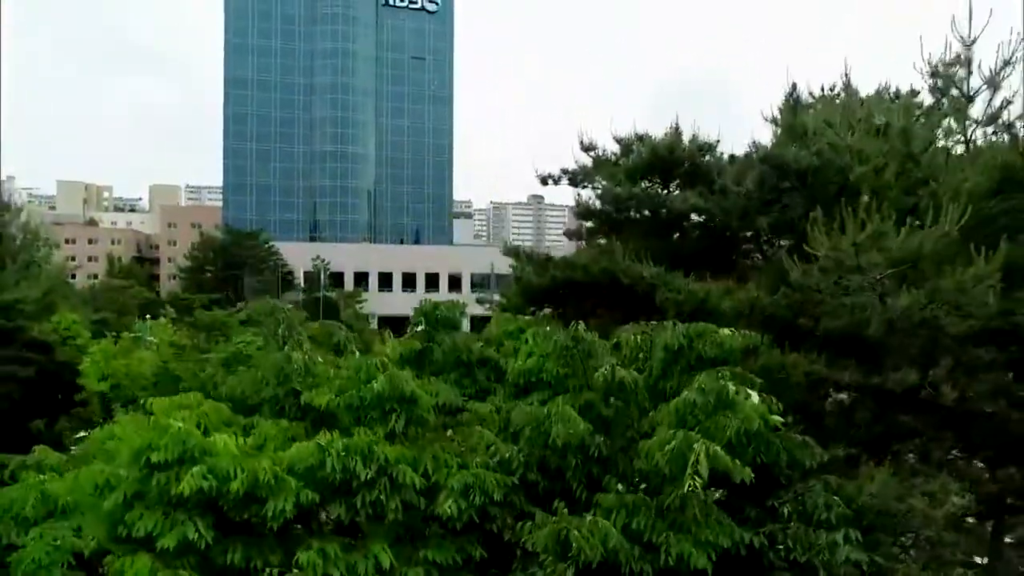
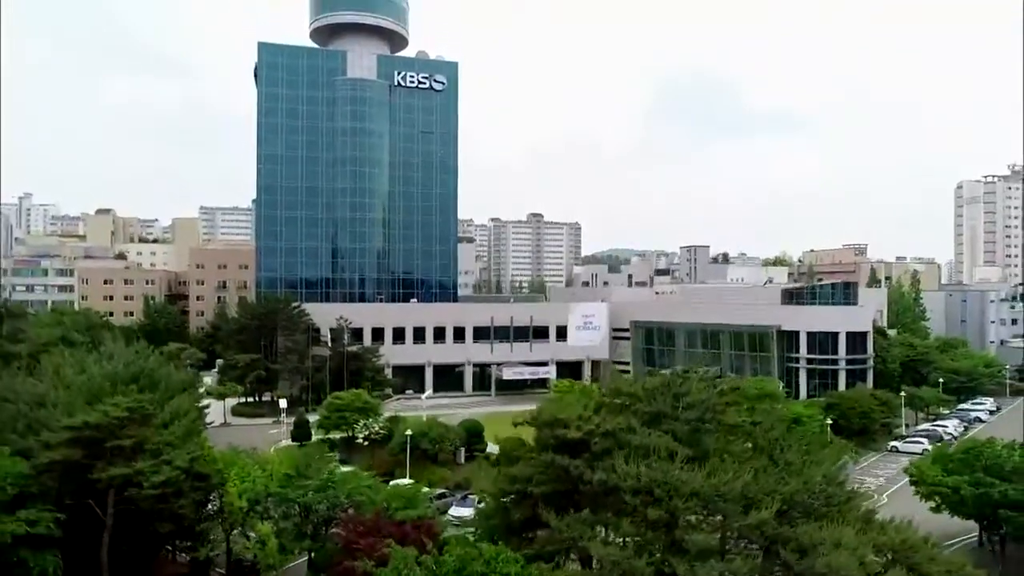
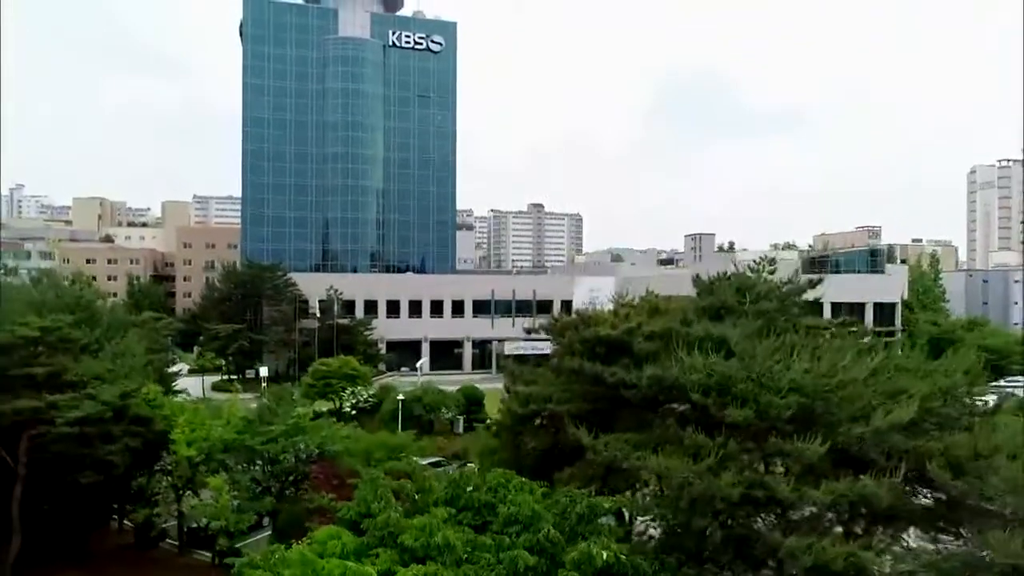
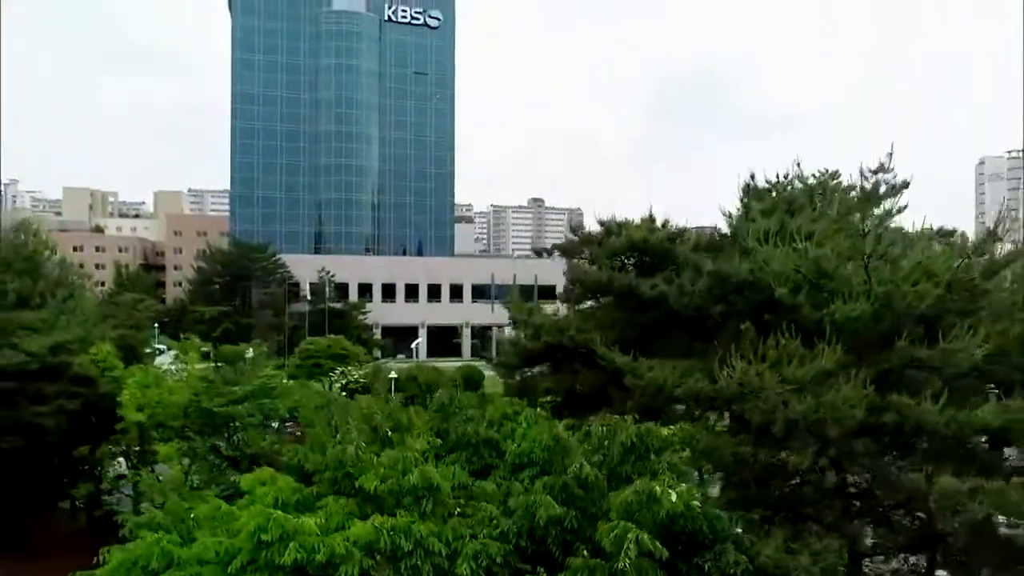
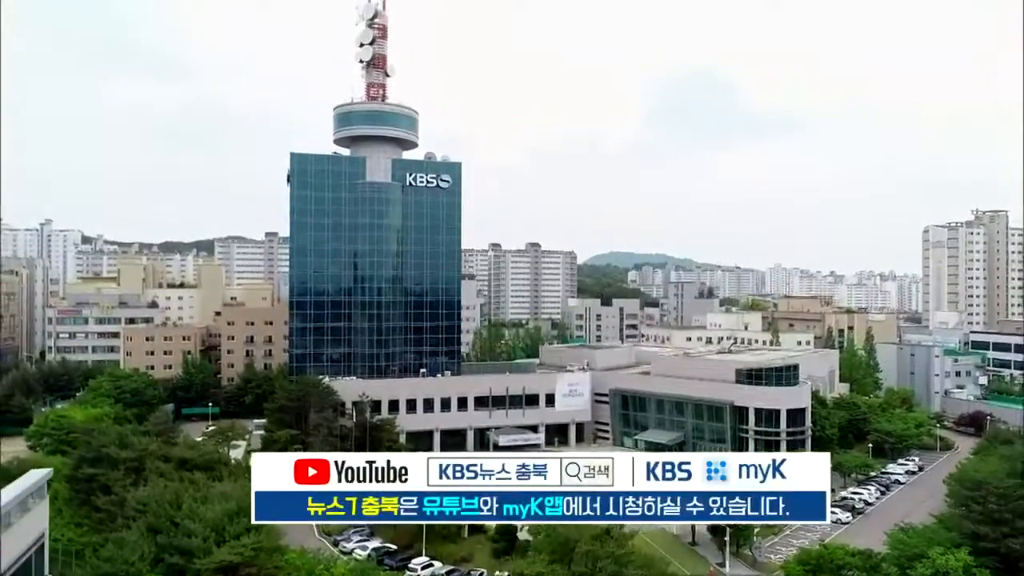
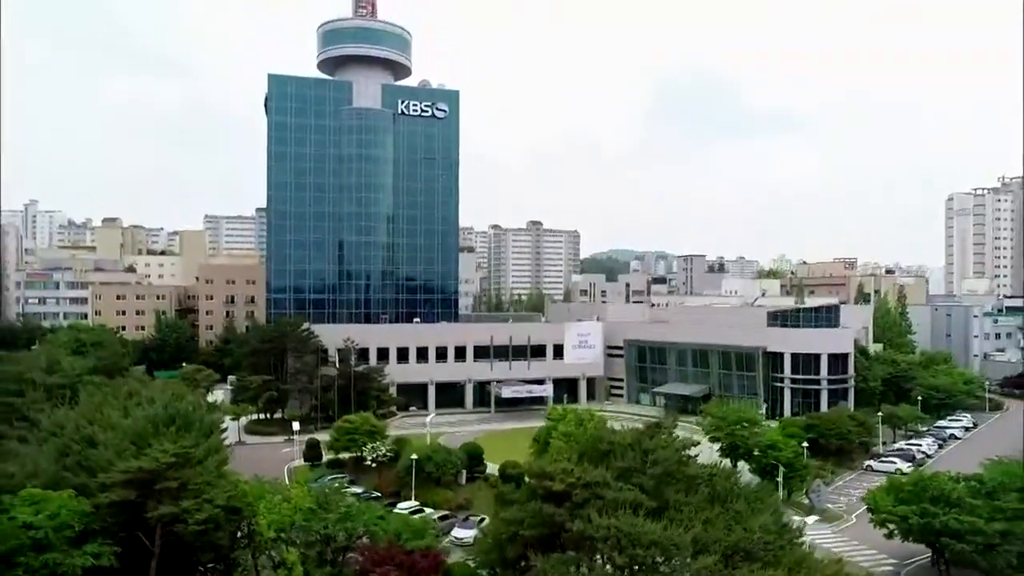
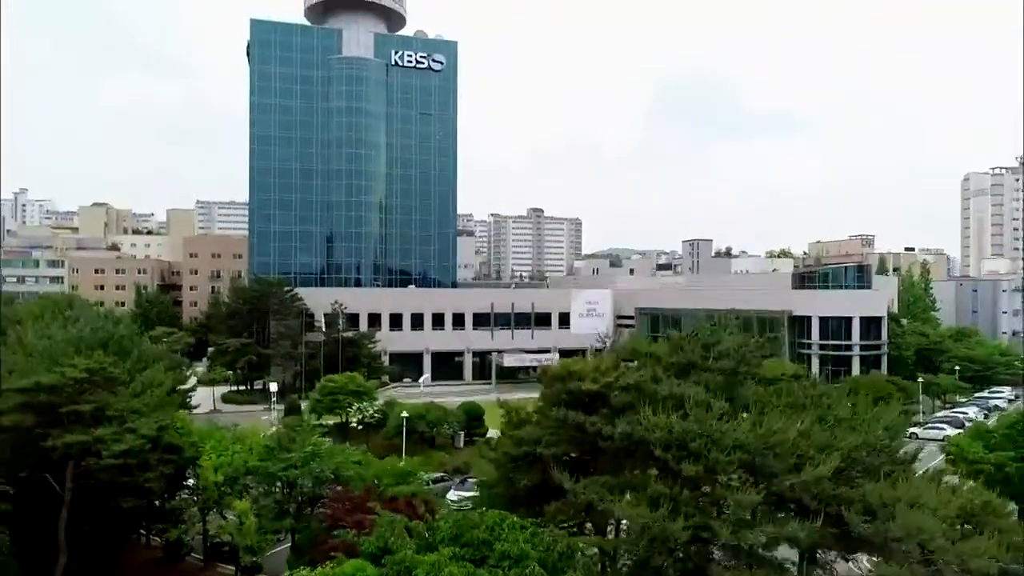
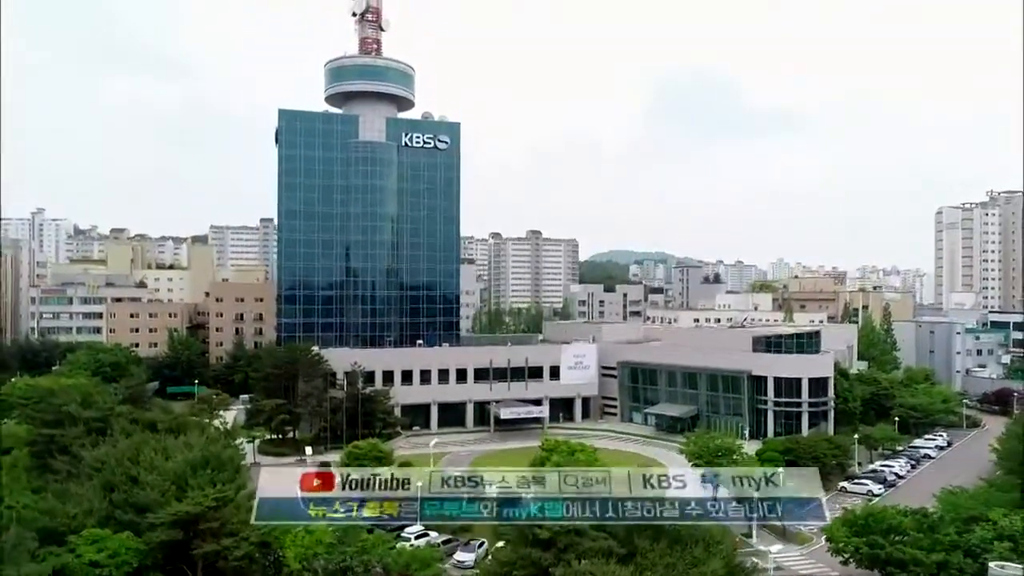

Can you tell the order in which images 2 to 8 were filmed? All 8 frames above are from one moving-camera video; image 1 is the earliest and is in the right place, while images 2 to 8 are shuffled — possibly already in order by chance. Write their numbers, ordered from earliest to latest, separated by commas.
4, 3, 7, 2, 6, 8, 5
